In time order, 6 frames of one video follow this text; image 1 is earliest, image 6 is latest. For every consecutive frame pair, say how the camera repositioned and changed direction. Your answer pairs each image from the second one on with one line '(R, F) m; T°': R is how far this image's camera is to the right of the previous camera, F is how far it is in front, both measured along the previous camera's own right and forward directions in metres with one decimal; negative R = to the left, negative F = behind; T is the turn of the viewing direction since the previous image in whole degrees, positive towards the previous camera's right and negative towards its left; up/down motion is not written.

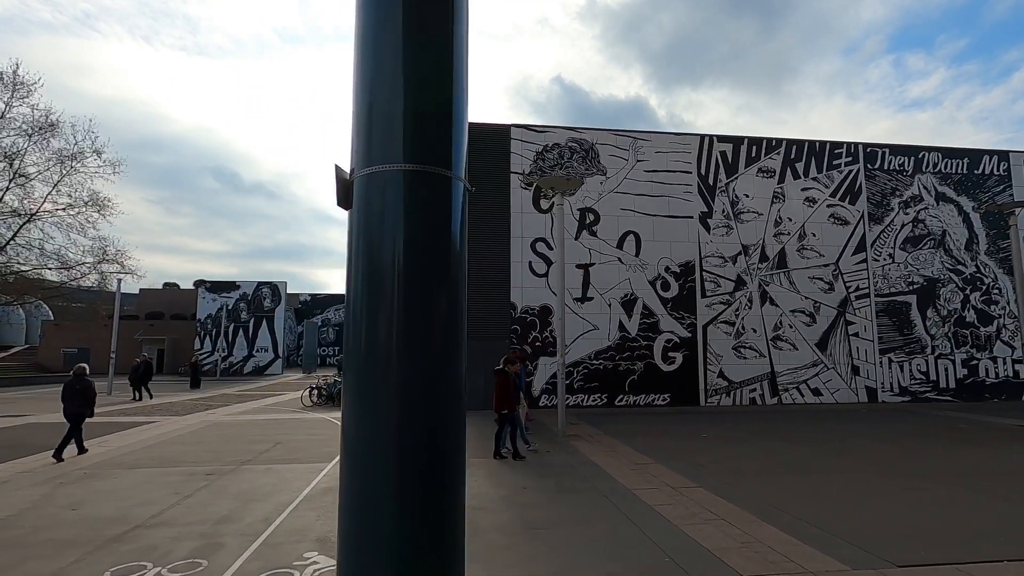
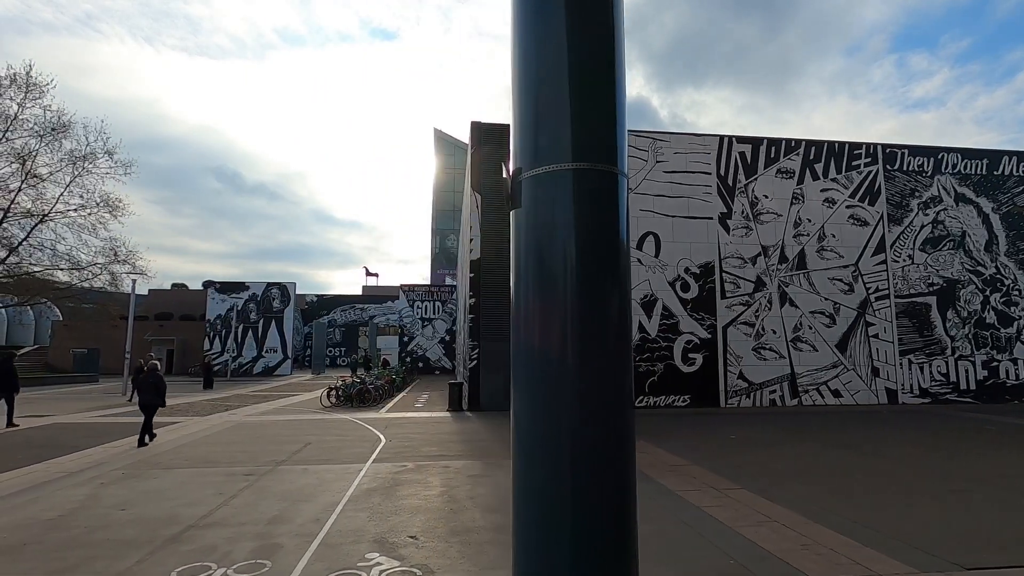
(-0.6, 0.0) m; 0°
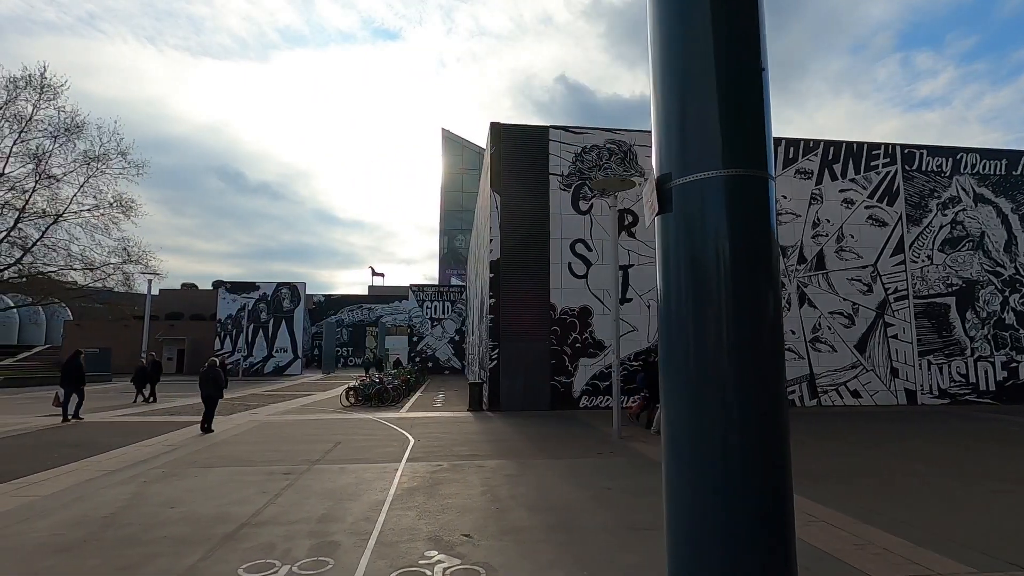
(-0.6, -0.1) m; 0°
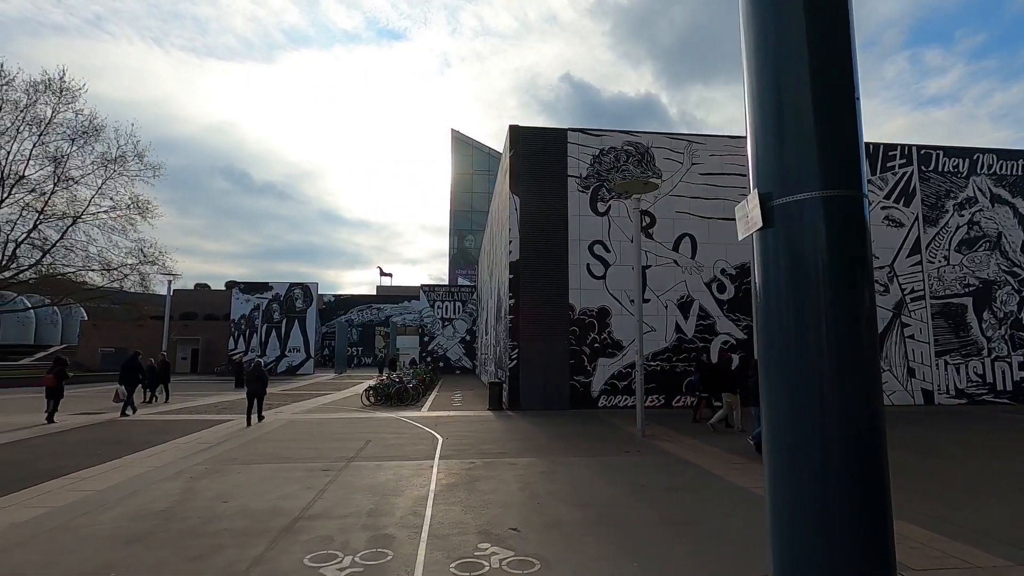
(-0.5, -0.2) m; -1°
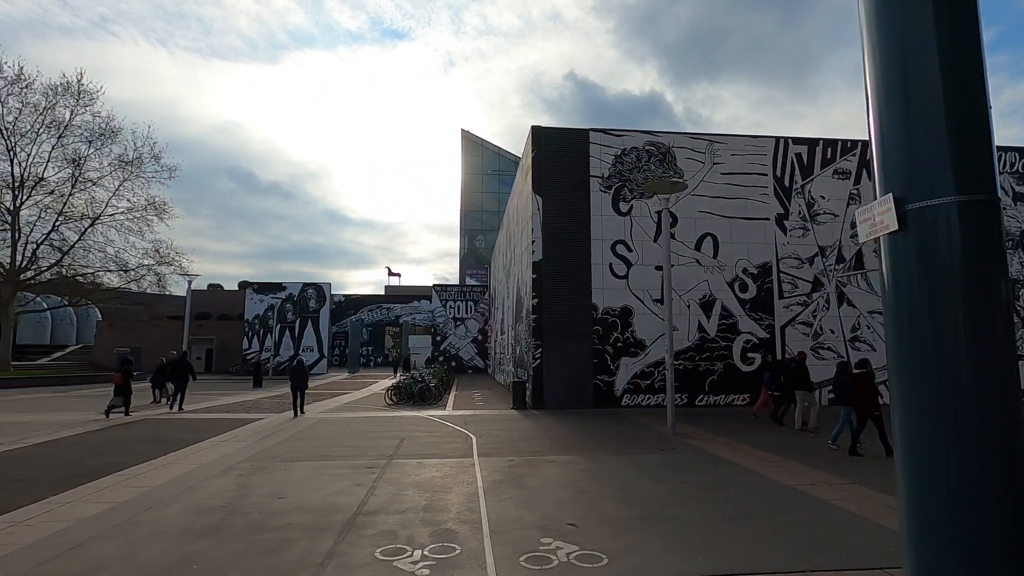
(-0.6, -0.1) m; -1°
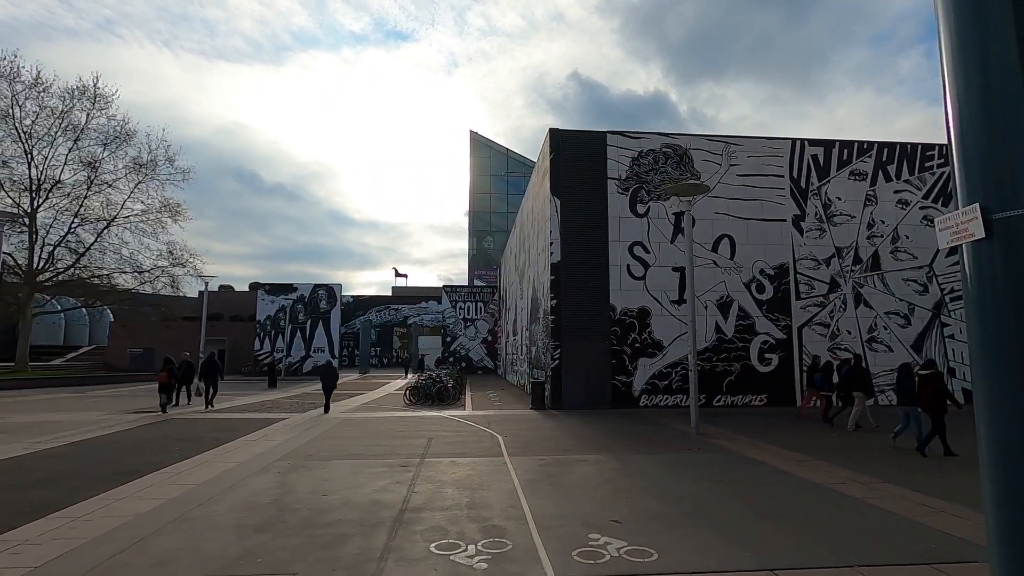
(-0.5, -0.2) m; 0°
